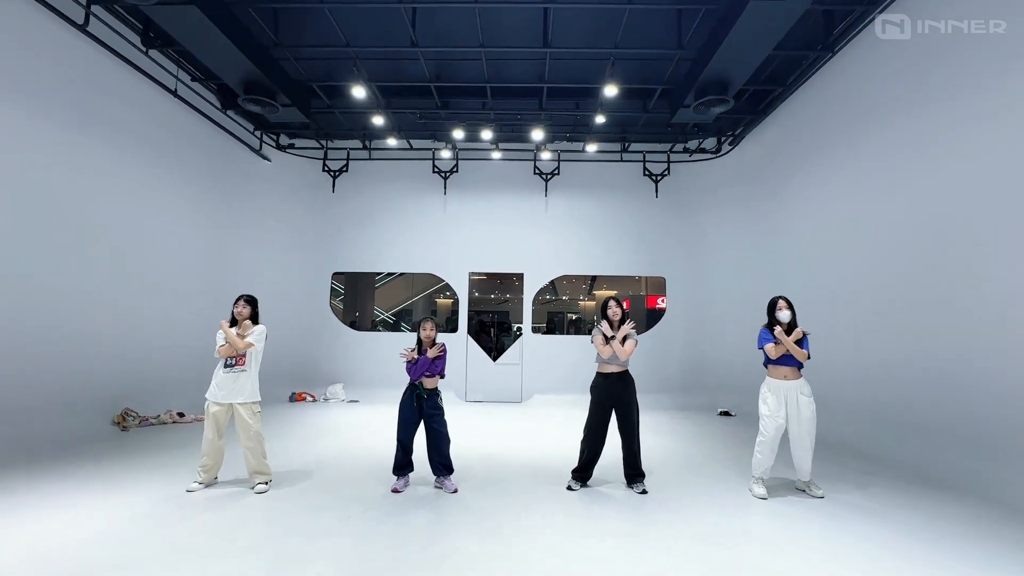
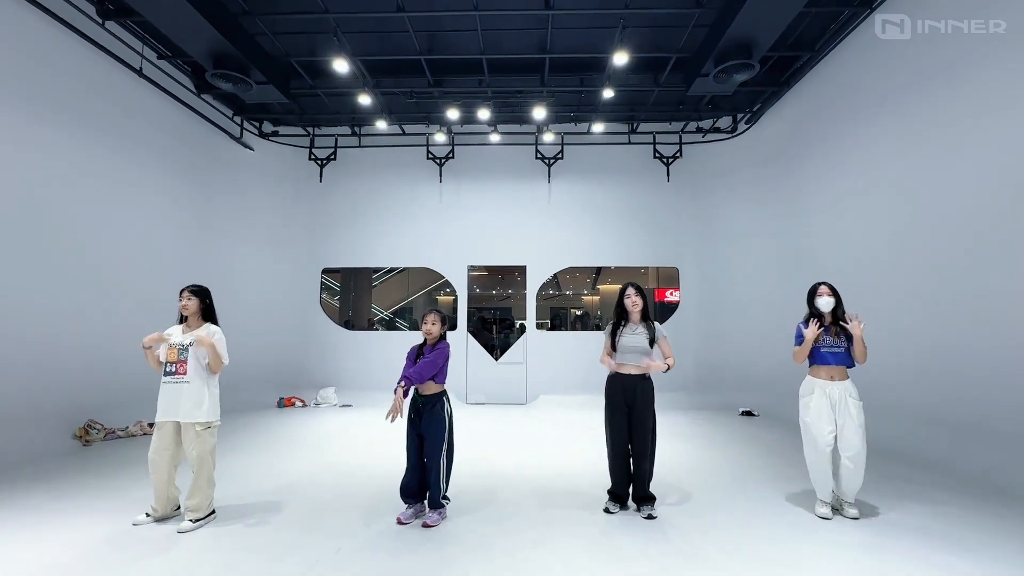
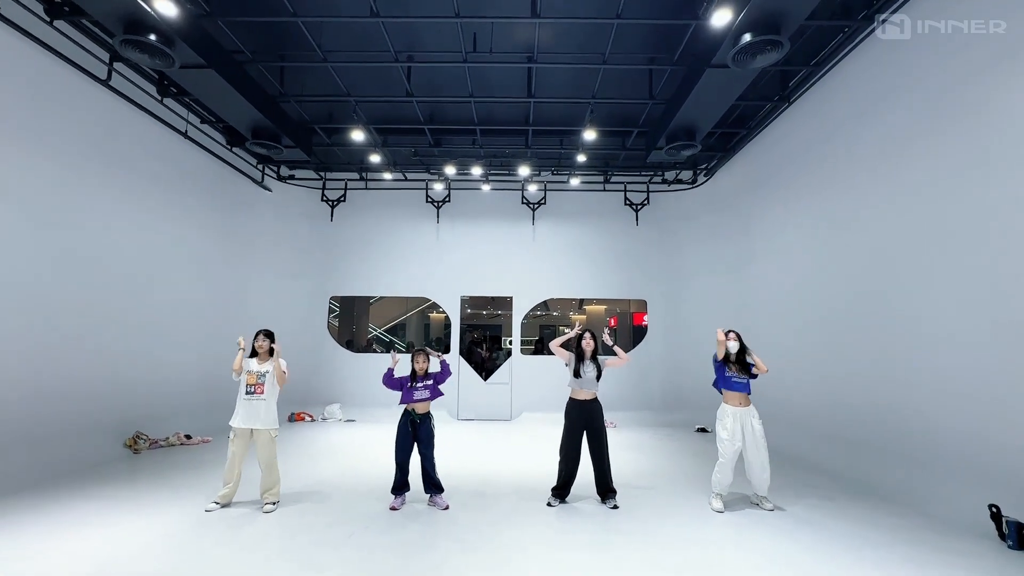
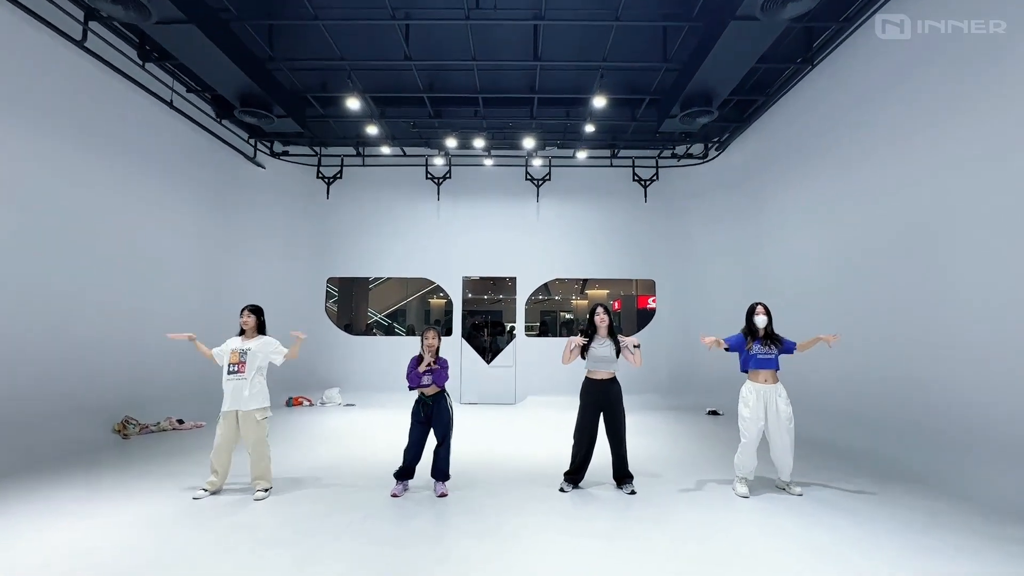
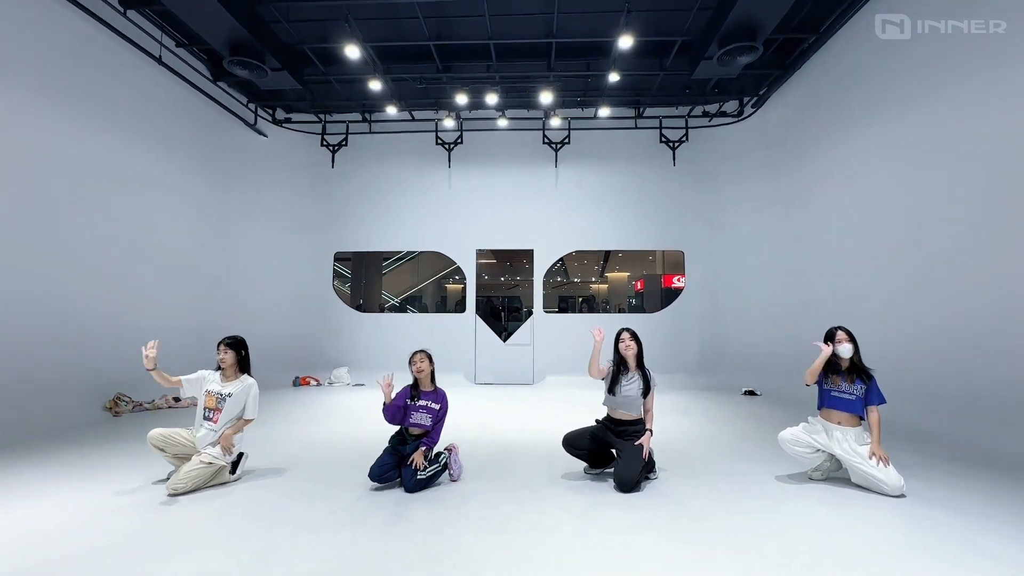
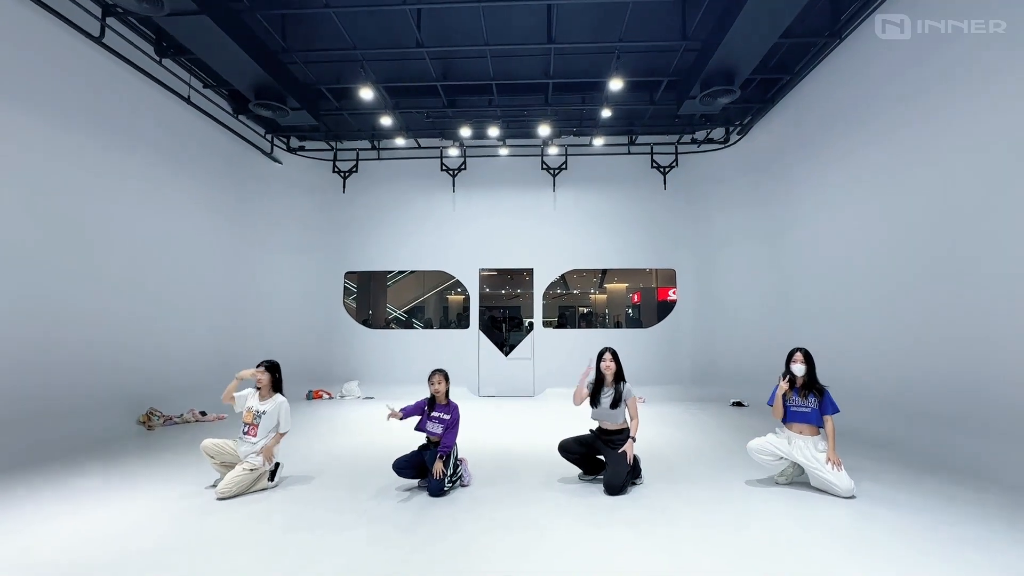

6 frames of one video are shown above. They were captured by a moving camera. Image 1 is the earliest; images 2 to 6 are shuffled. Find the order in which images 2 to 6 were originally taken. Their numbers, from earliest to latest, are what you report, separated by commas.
3, 4, 2, 6, 5
